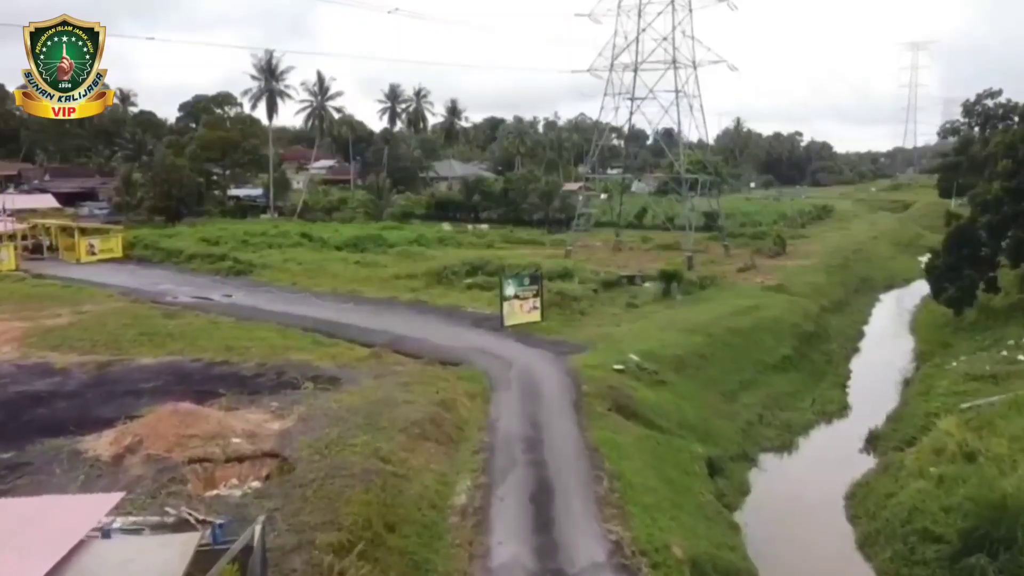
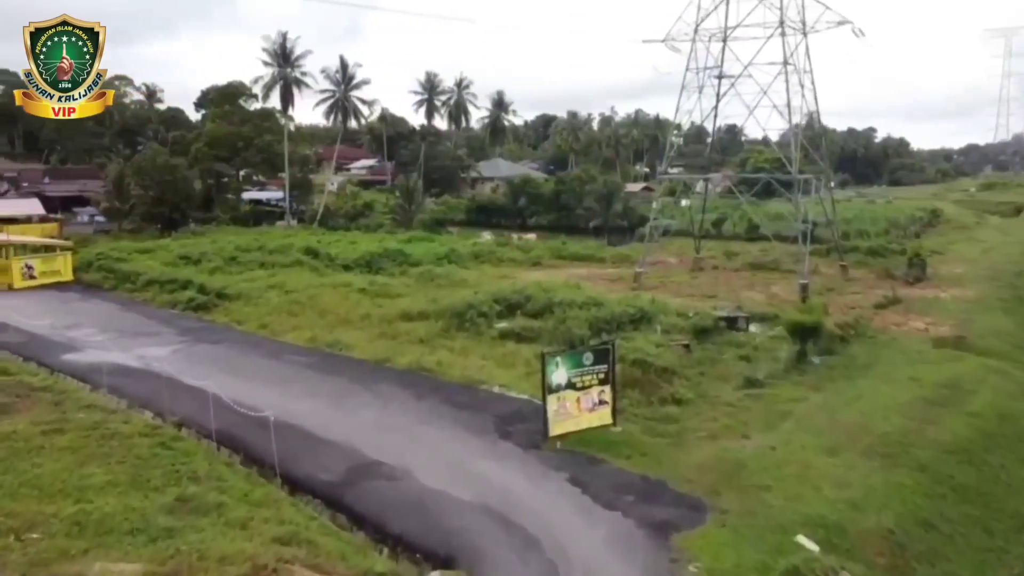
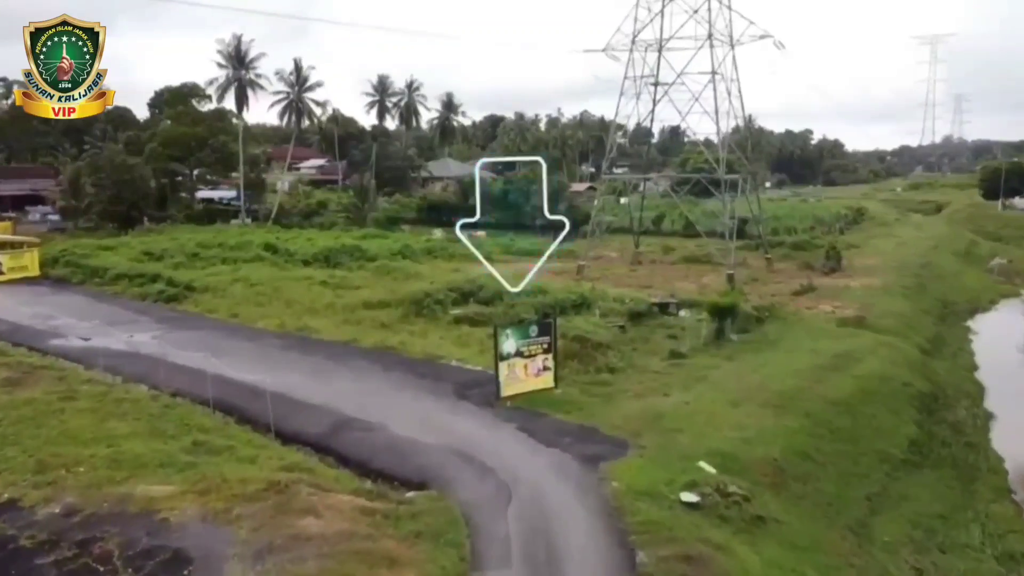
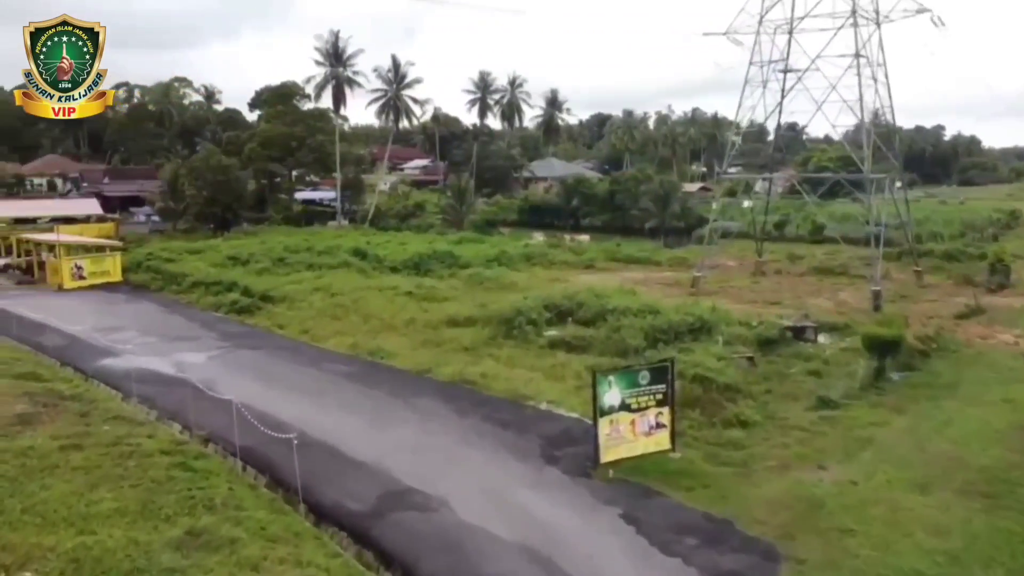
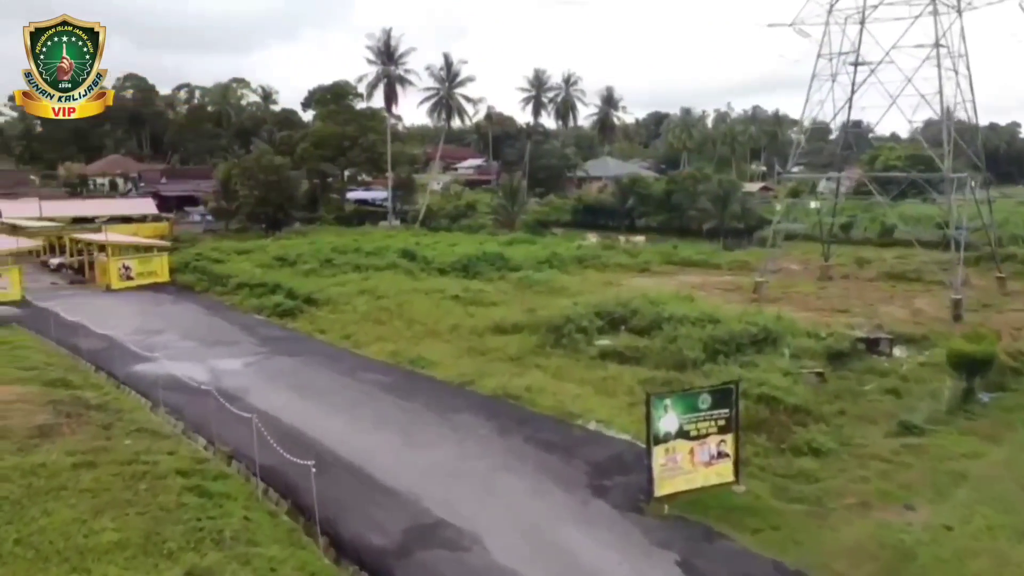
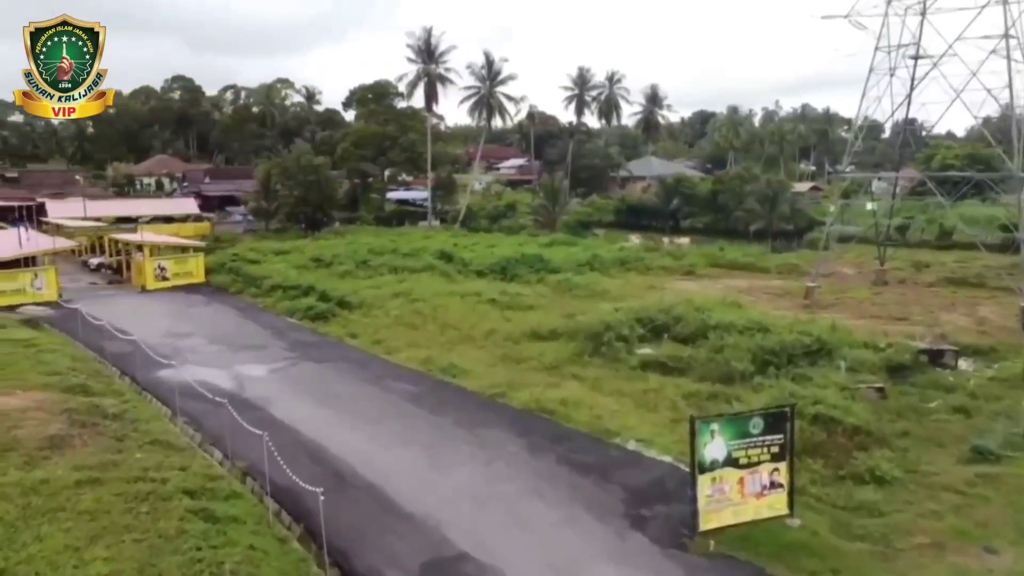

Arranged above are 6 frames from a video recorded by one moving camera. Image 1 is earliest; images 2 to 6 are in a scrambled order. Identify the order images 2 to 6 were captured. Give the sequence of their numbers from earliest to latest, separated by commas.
3, 2, 4, 5, 6
